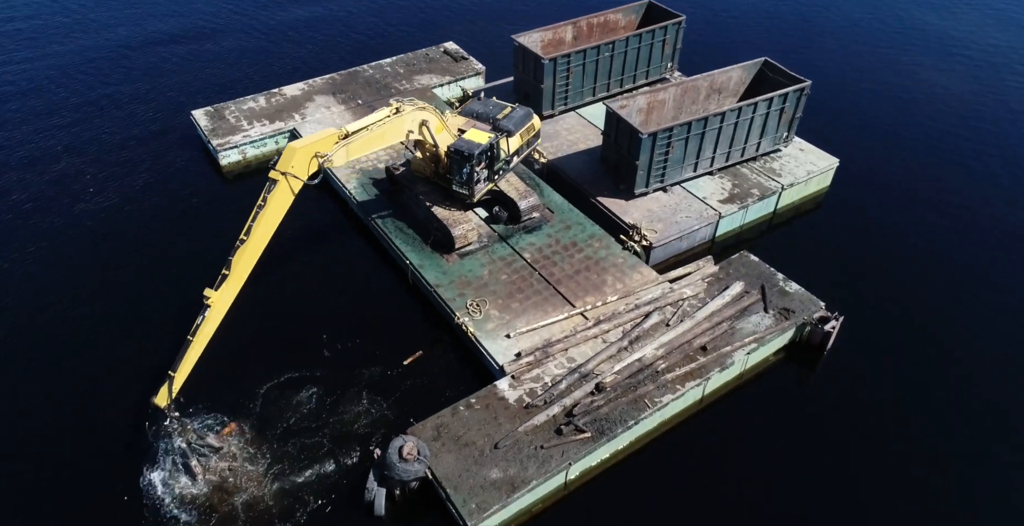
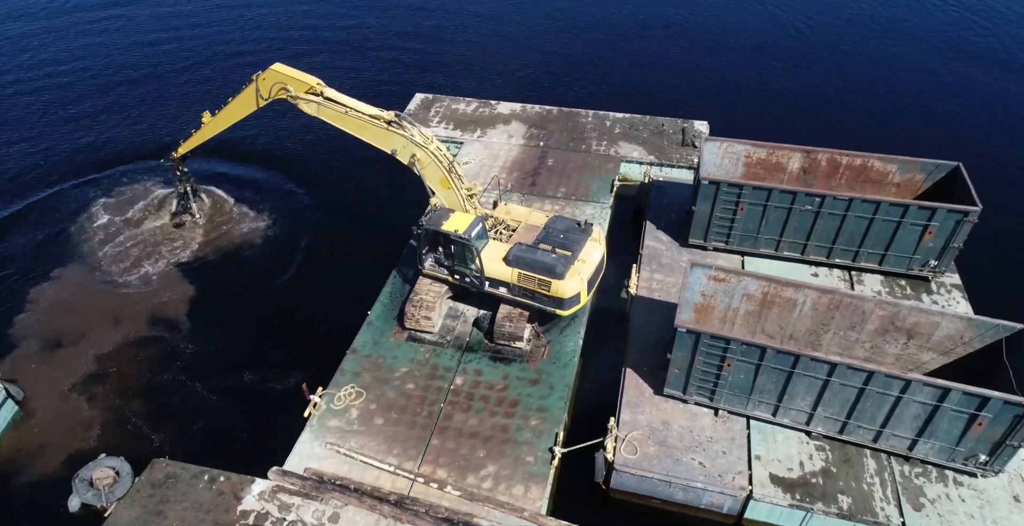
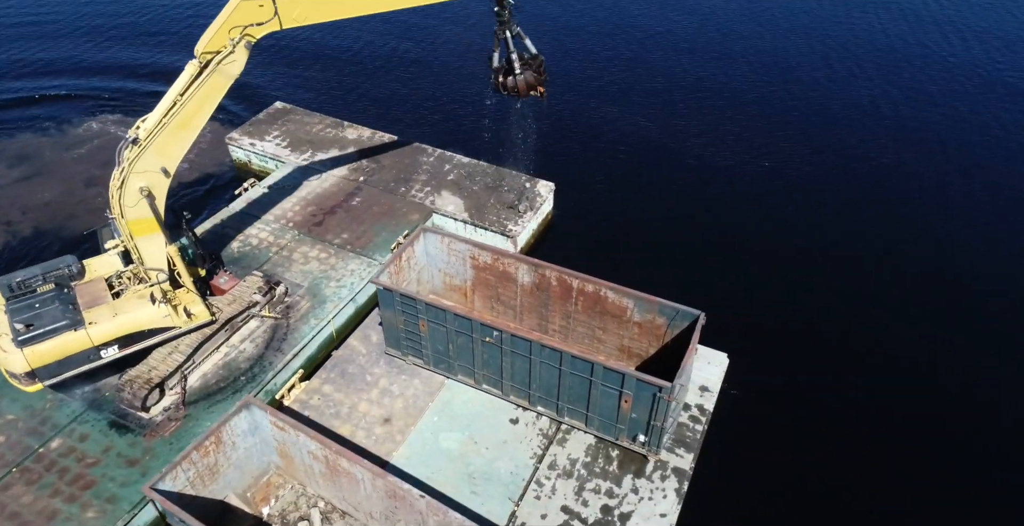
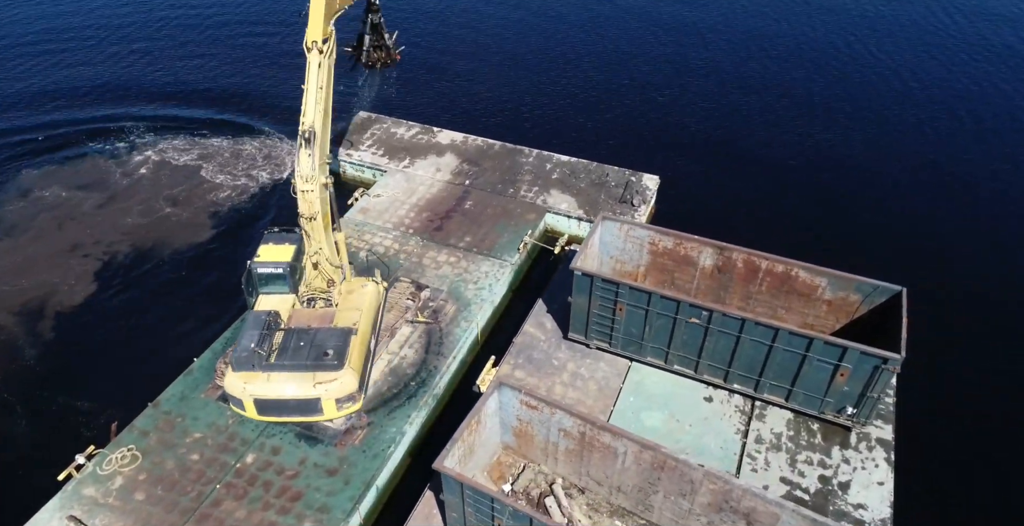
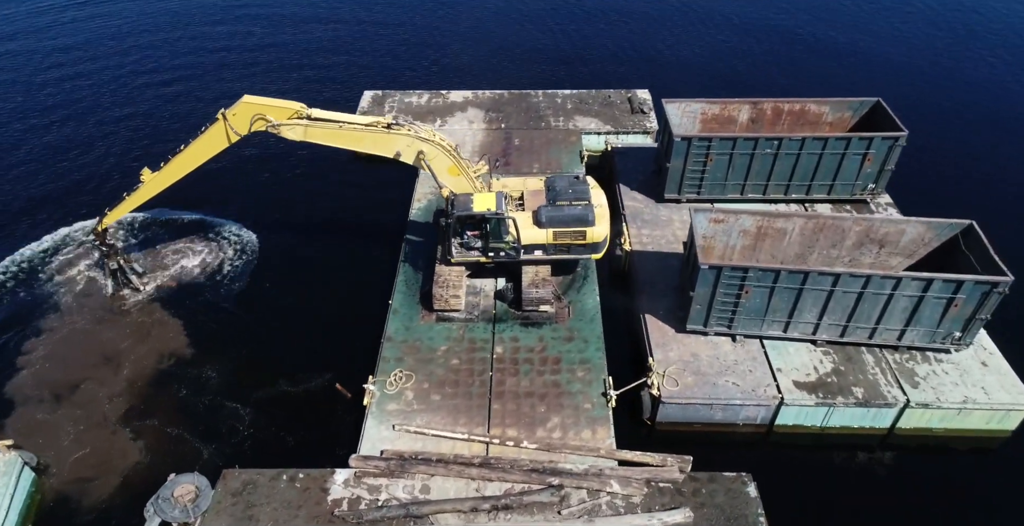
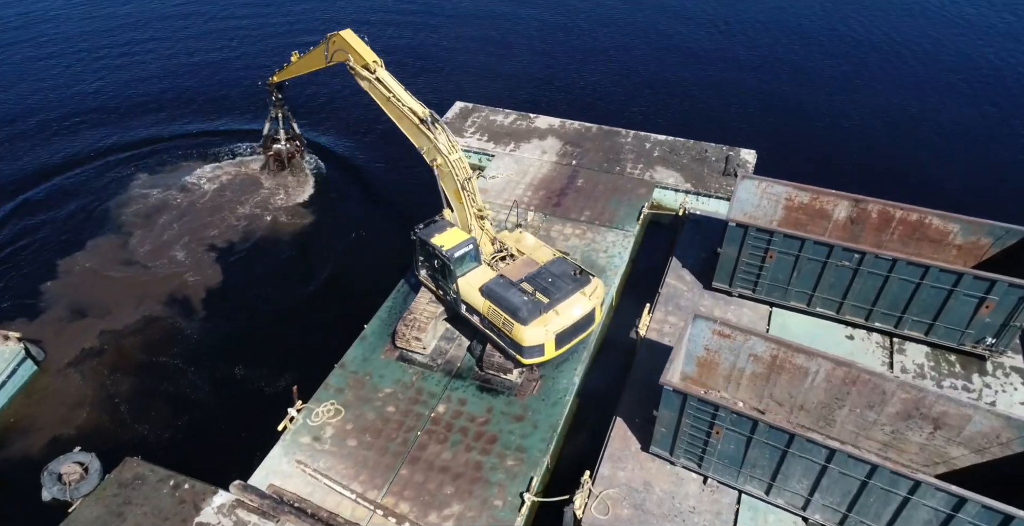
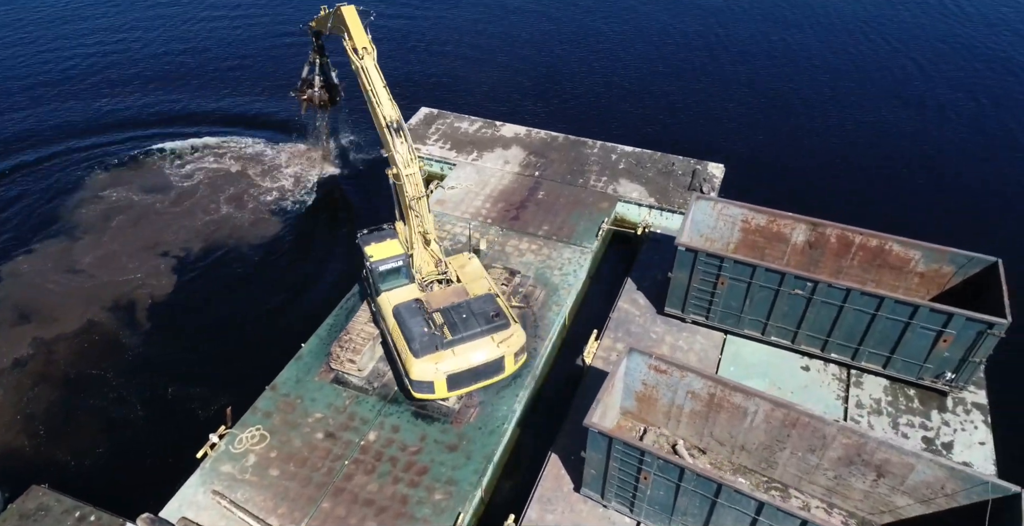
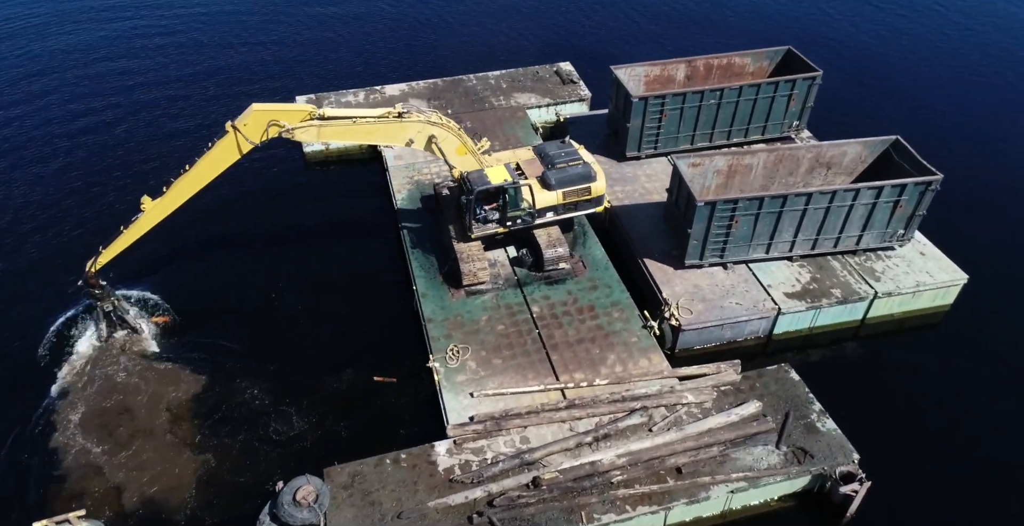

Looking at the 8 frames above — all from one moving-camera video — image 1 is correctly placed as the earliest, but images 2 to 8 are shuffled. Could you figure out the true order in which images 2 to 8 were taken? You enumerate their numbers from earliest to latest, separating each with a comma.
8, 5, 2, 6, 7, 4, 3
